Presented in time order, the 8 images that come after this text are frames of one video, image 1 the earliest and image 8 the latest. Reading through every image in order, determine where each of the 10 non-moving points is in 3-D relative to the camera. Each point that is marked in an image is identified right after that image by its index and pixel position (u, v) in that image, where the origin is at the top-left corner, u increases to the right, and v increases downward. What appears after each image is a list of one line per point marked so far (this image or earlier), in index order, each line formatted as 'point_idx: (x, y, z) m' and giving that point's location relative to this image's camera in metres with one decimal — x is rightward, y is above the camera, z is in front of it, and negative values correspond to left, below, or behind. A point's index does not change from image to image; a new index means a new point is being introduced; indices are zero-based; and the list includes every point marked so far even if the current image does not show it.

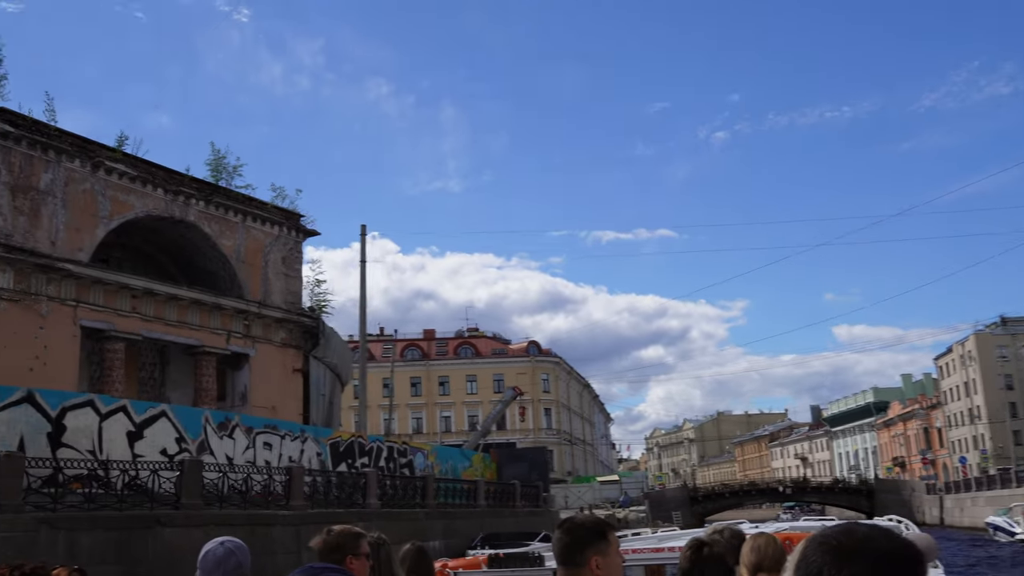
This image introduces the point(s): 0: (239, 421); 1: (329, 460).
0: (-4.0, -2.0, +15.9) m
1: (-3.1, -2.9, +18.4) m
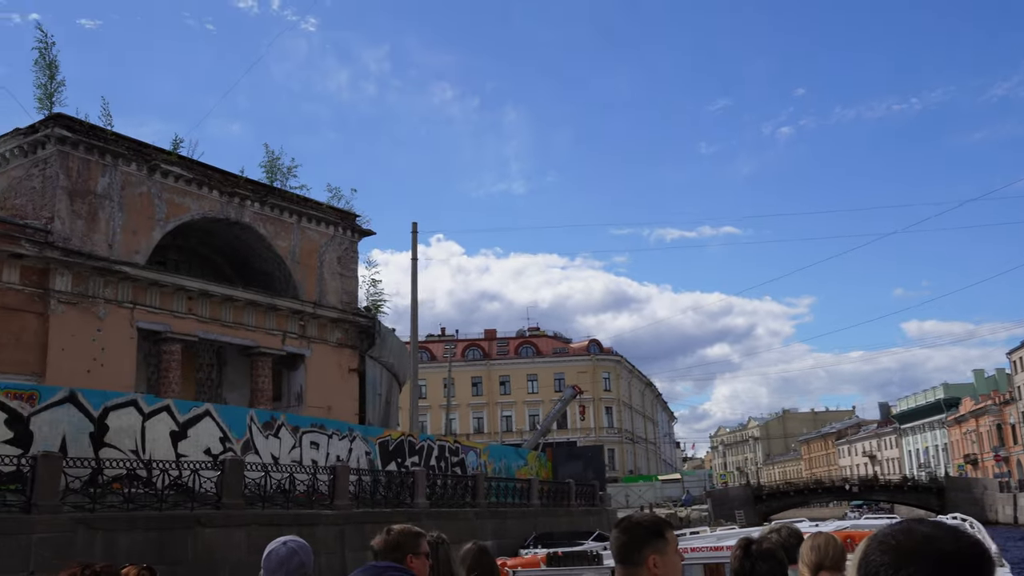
0: (-3.3, -1.9, +15.8) m
1: (-2.3, -2.9, +18.2) m
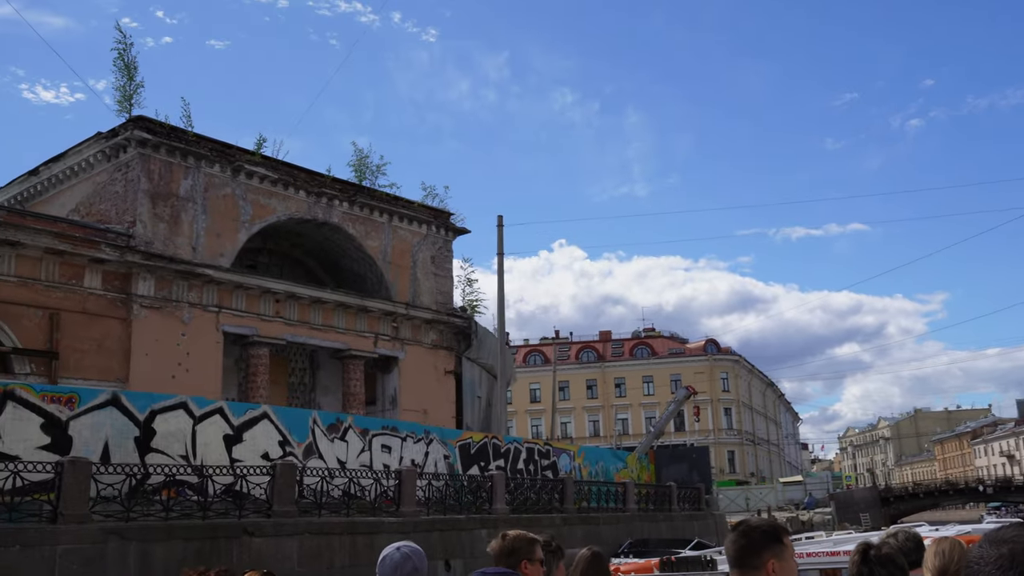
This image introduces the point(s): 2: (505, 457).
0: (-2.2, -1.9, +14.9) m
1: (-0.9, -2.8, +17.2) m
2: (-0.1, -2.9, +18.7) m
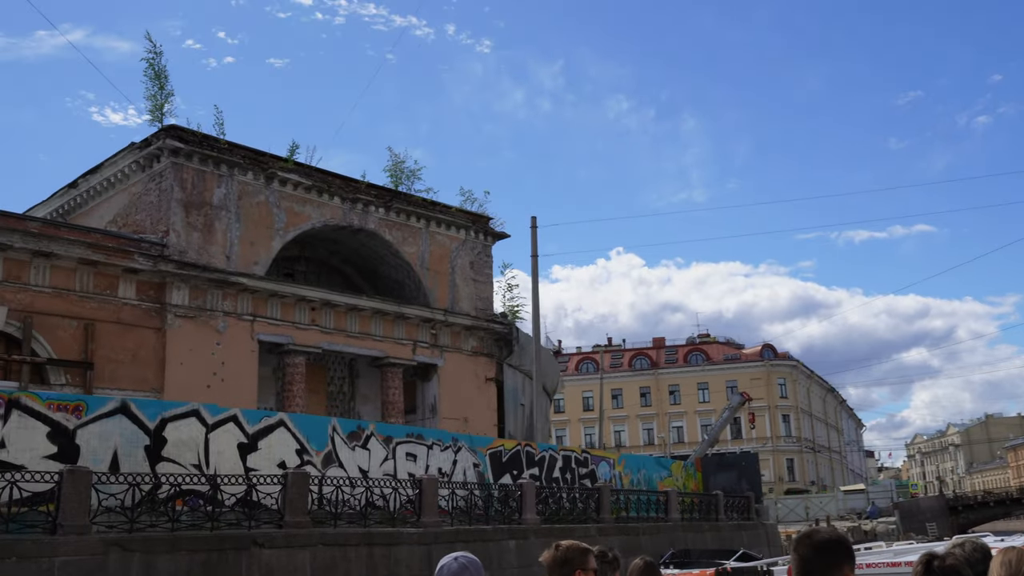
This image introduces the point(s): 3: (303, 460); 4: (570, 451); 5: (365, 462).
0: (-1.9, -1.9, +14.5) m
1: (-0.4, -2.8, +16.7) m
2: (+0.5, -3.0, +18.1) m
3: (-2.6, -2.1, +13.3) m
4: (+1.0, -2.9, +19.2) m
5: (-1.9, -2.3, +14.2) m
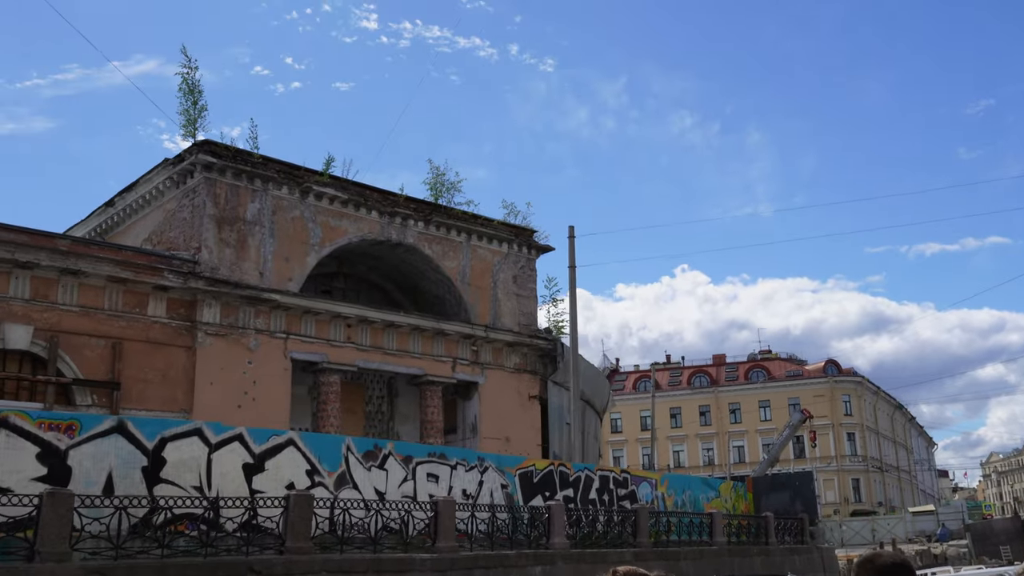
0: (-1.5, -2.1, +13.8) m
1: (+0.1, -3.0, +15.9) m
2: (+1.0, -3.2, +17.2) m
3: (-2.3, -2.3, +12.6) m
4: (+1.6, -3.1, +18.3) m
5: (-1.6, -2.4, +13.5) m
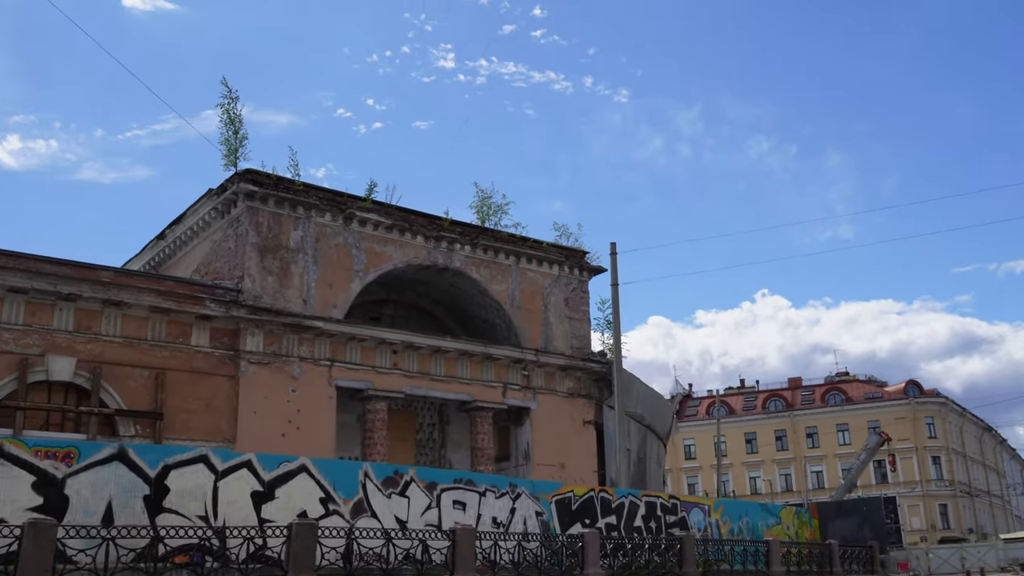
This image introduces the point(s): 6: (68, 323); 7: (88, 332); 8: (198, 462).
0: (-1.2, -2.3, +13.2) m
1: (+0.6, -3.3, +15.2) m
2: (+1.6, -3.4, +16.5) m
3: (-2.1, -2.5, +12.1) m
4: (+2.3, -3.4, +17.5) m
5: (-1.3, -2.7, +12.9) m
6: (-8.0, -0.6, +19.5) m
7: (-7.7, -0.8, +19.6) m
8: (-3.3, -1.8, +11.3) m
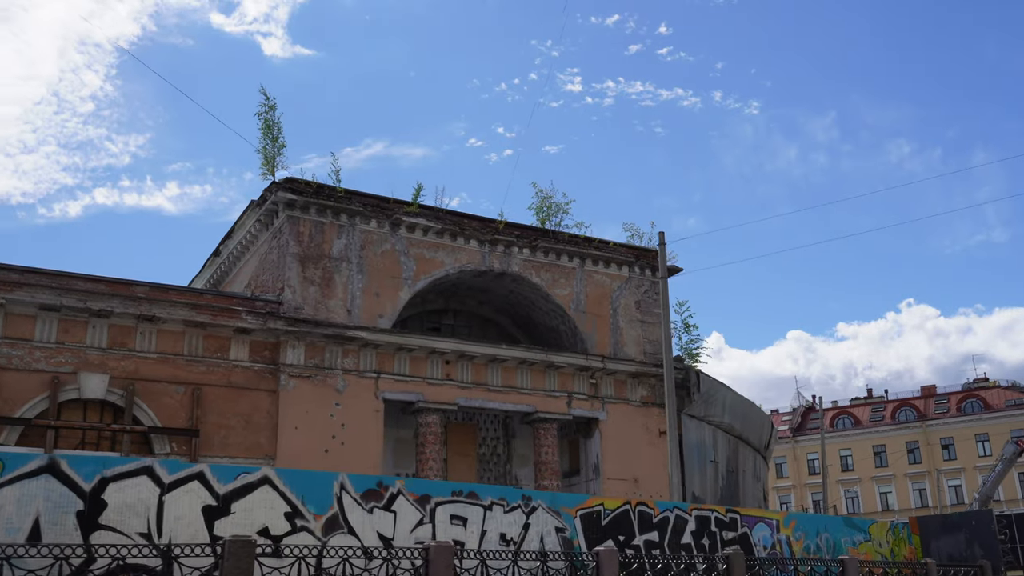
0: (-1.2, -2.2, +11.9) m
1: (+0.9, -3.2, +13.6) m
2: (+2.0, -3.3, +14.8) m
3: (-2.2, -2.4, +11.0) m
4: (+2.8, -3.2, +15.7) m
5: (-1.3, -2.6, +11.7) m
6: (-7.3, -0.9, +19.0) m
7: (-6.9, -1.1, +19.2) m
8: (-3.5, -1.8, +10.3) m
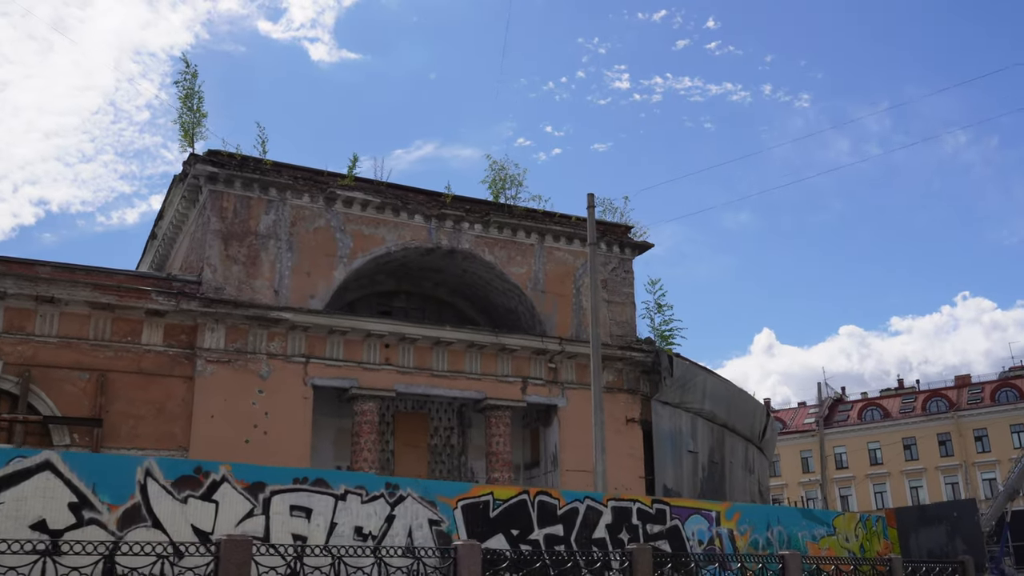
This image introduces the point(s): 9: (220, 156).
0: (-2.7, -1.8, +10.4) m
1: (-0.6, -2.7, +12.0) m
2: (+0.7, -2.8, +13.1) m
3: (-3.8, -2.0, +9.4) m
4: (+1.5, -2.7, +14.0) m
5: (-2.9, -2.2, +10.1) m
6: (-8.5, -0.6, +17.7) m
7: (-8.1, -0.7, +17.8) m
8: (-5.1, -1.4, +8.8) m
9: (-5.3, +2.4, +19.8) m
